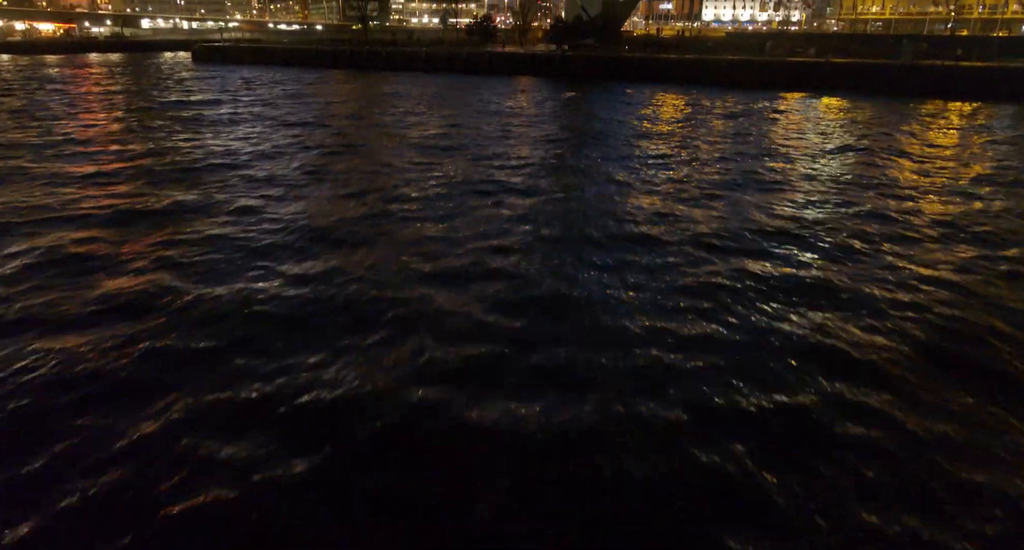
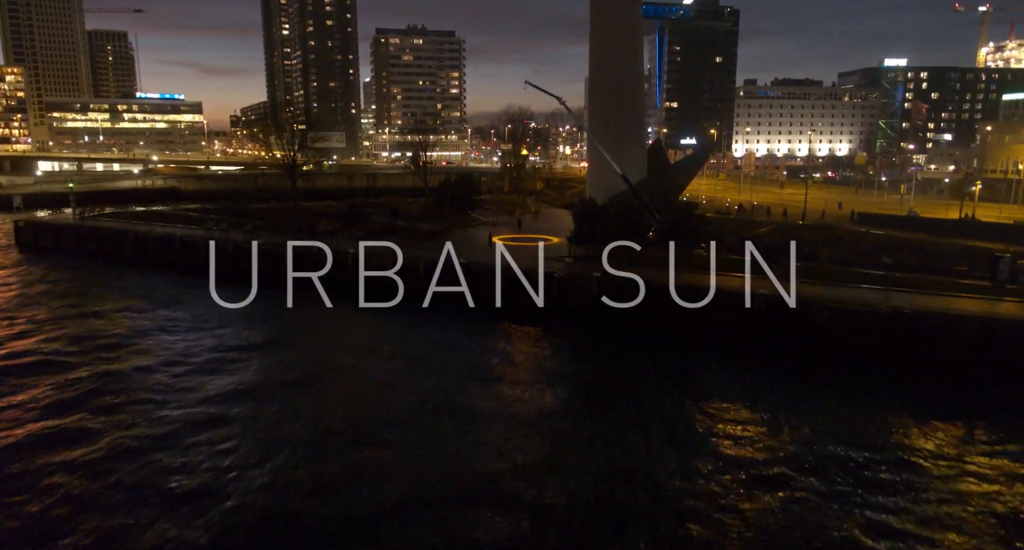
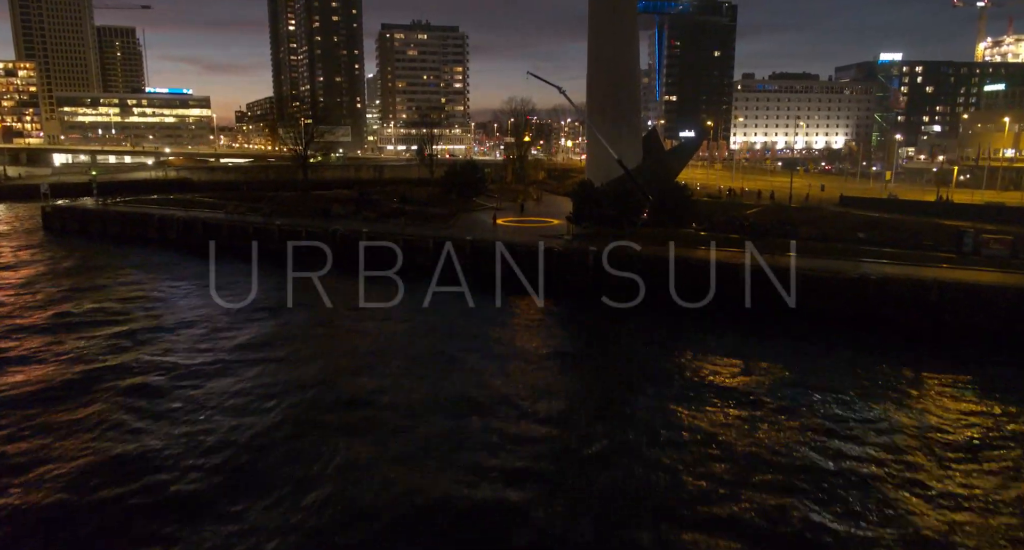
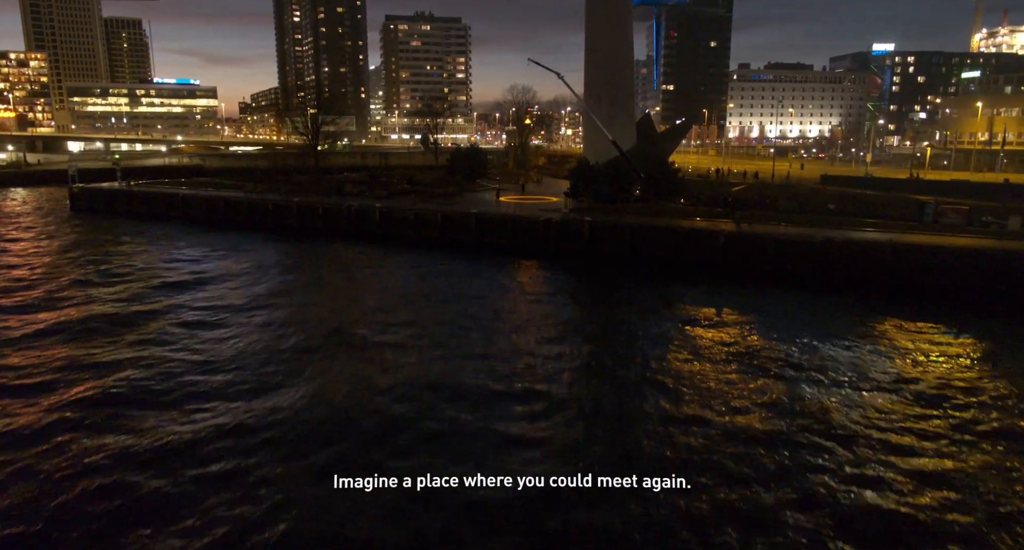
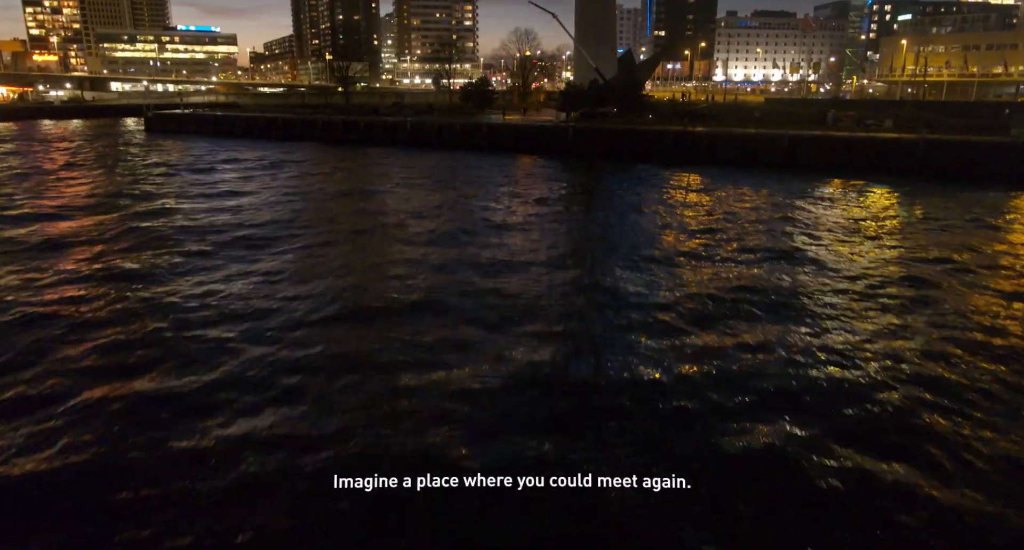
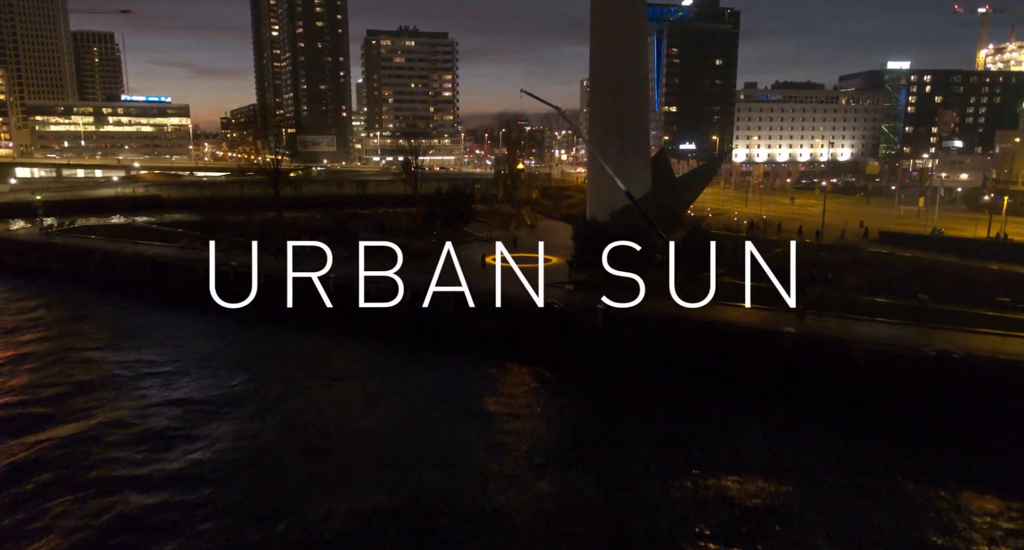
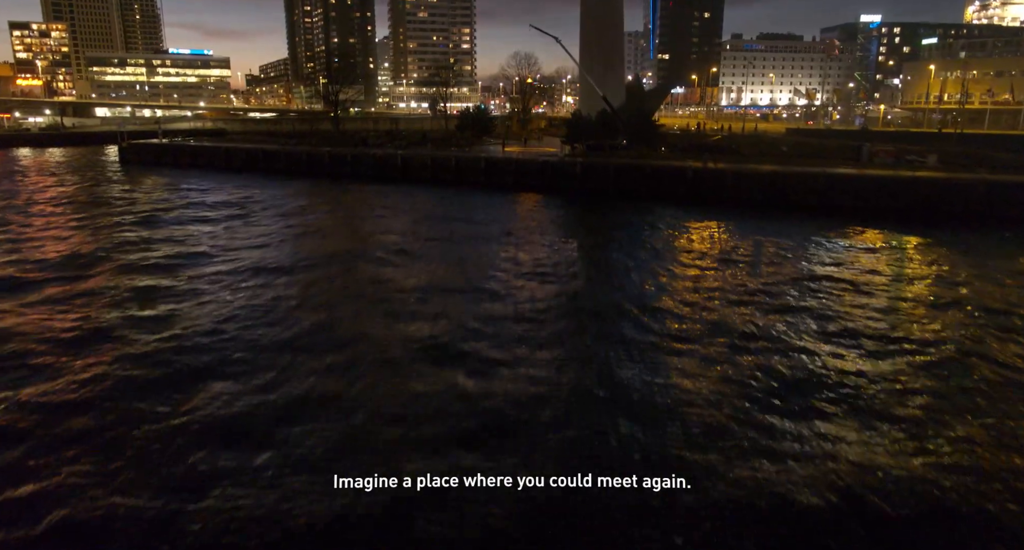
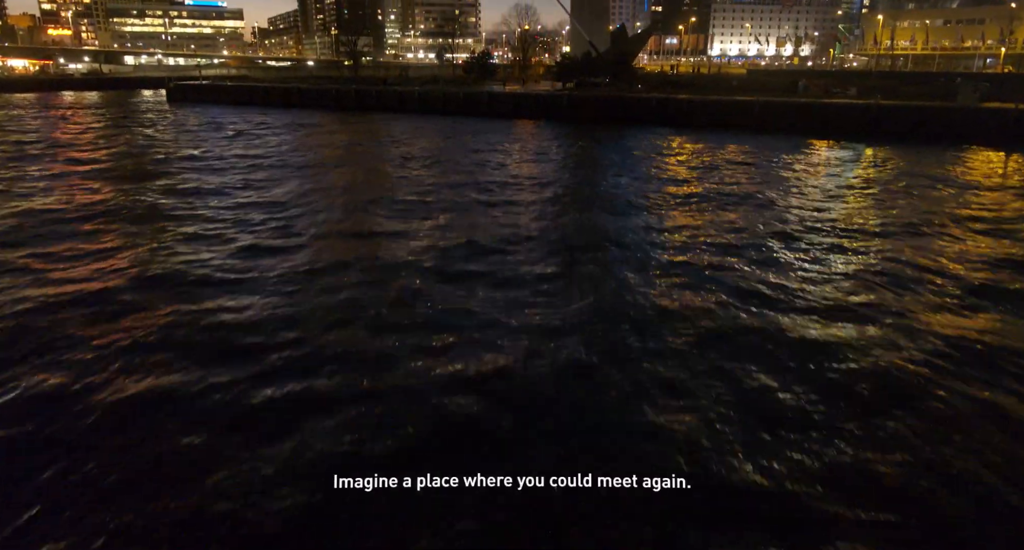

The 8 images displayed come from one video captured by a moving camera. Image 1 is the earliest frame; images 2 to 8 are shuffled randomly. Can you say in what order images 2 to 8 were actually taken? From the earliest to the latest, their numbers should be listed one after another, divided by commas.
8, 5, 7, 4, 3, 2, 6
